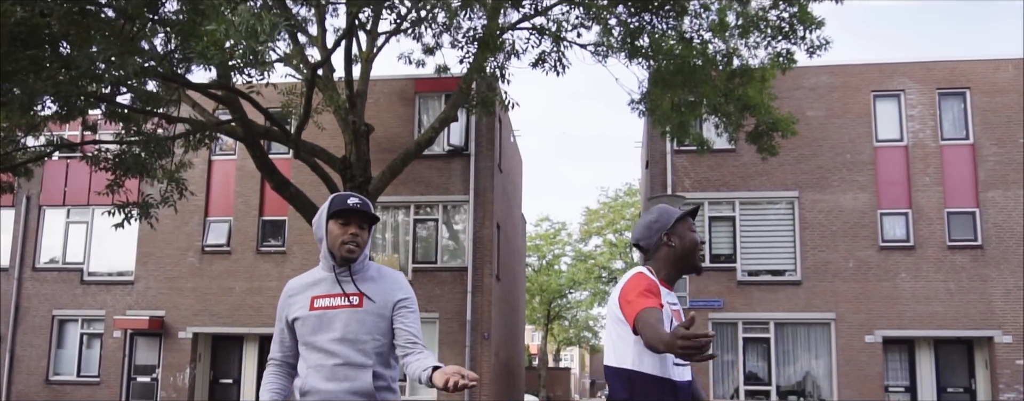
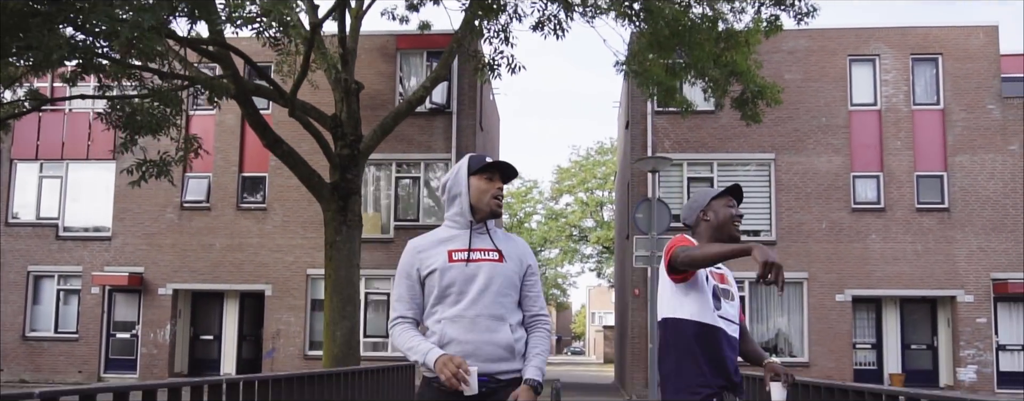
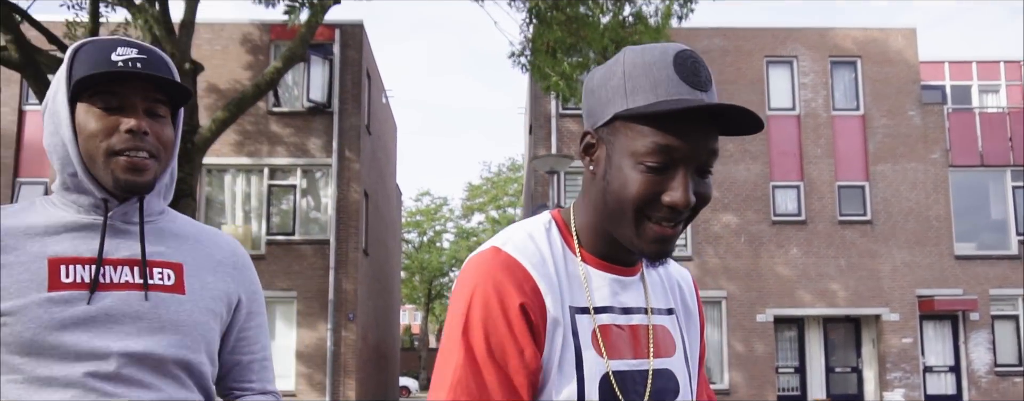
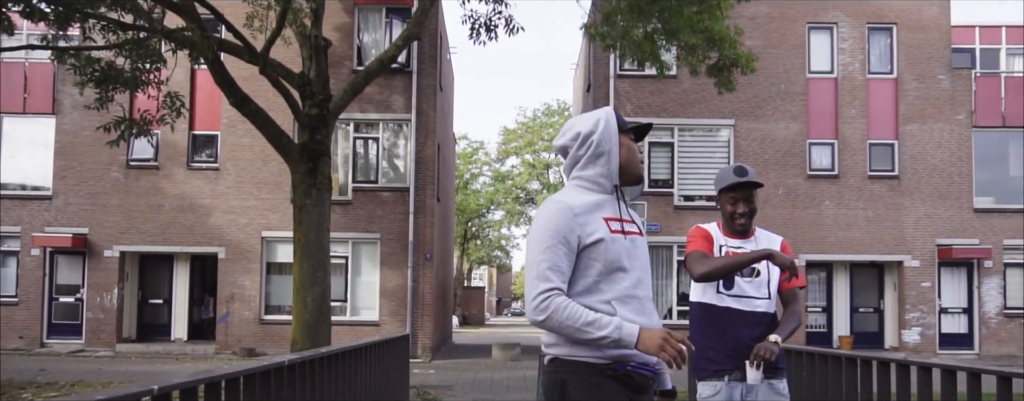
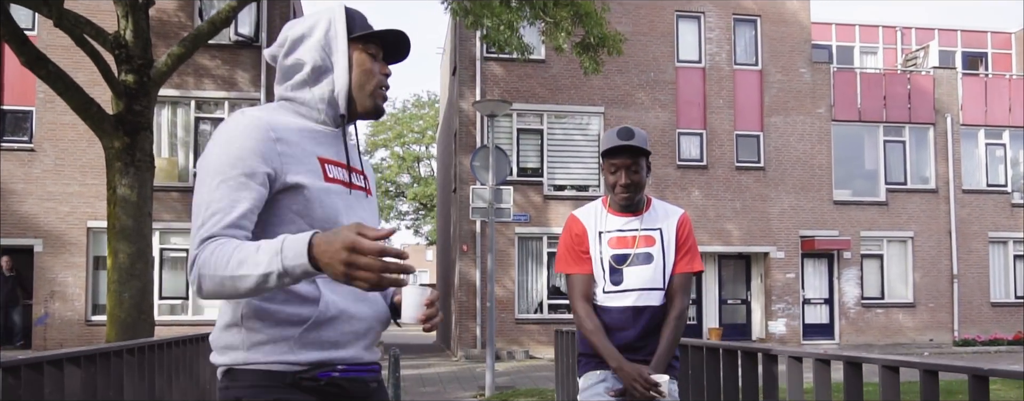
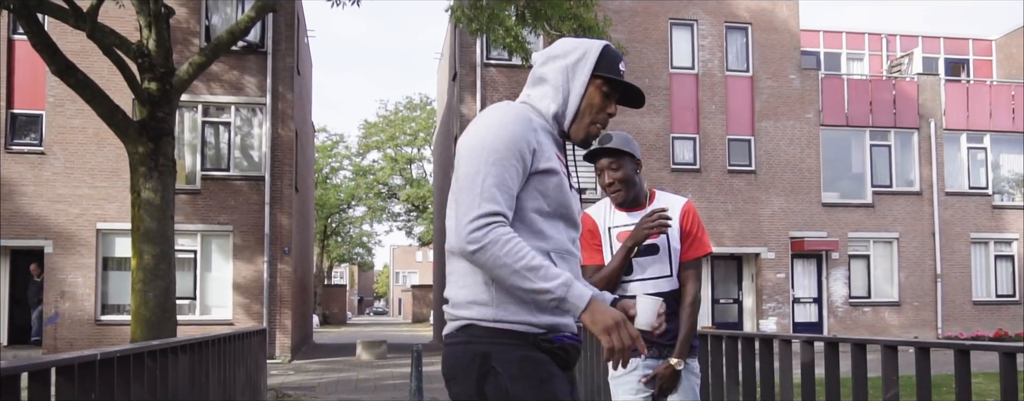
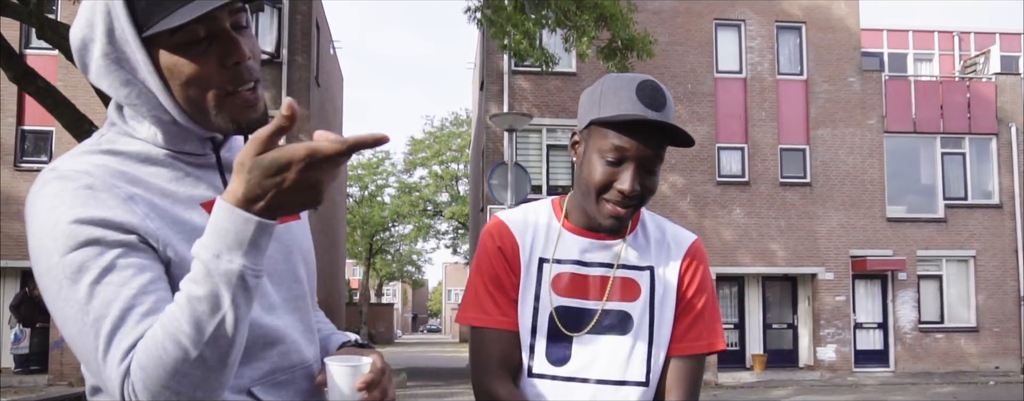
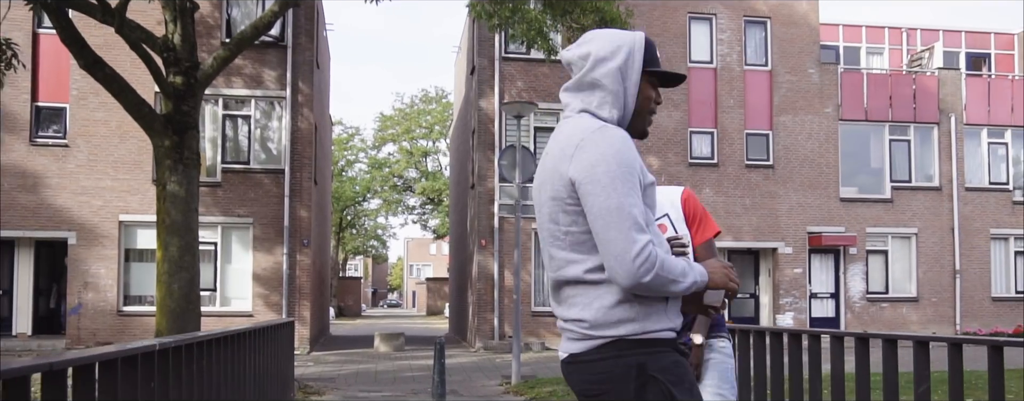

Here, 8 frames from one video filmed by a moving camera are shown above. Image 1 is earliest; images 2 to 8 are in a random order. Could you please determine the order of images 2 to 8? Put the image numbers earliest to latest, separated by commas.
2, 4, 8, 6, 5, 7, 3
